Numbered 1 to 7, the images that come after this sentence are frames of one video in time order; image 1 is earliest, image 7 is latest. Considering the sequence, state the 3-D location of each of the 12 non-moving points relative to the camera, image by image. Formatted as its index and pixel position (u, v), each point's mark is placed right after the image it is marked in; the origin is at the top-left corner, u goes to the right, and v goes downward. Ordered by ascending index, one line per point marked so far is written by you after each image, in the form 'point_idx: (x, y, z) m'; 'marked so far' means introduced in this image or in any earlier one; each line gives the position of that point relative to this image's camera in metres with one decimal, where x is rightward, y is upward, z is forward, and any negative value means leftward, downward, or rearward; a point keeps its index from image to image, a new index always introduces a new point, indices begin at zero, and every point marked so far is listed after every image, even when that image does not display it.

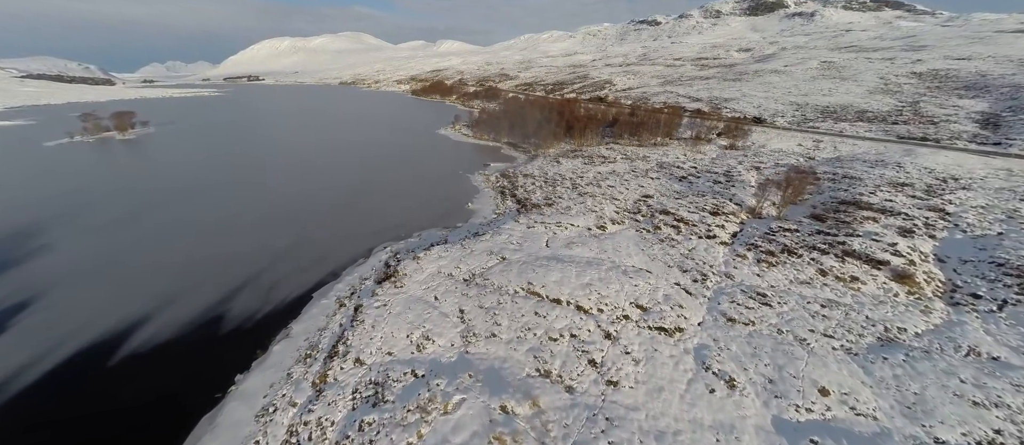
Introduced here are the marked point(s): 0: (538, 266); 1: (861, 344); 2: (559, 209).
0: (+0.9, -1.6, +13.6) m
1: (+9.7, -3.4, +10.5) m
2: (+2.3, +0.7, +19.5) m
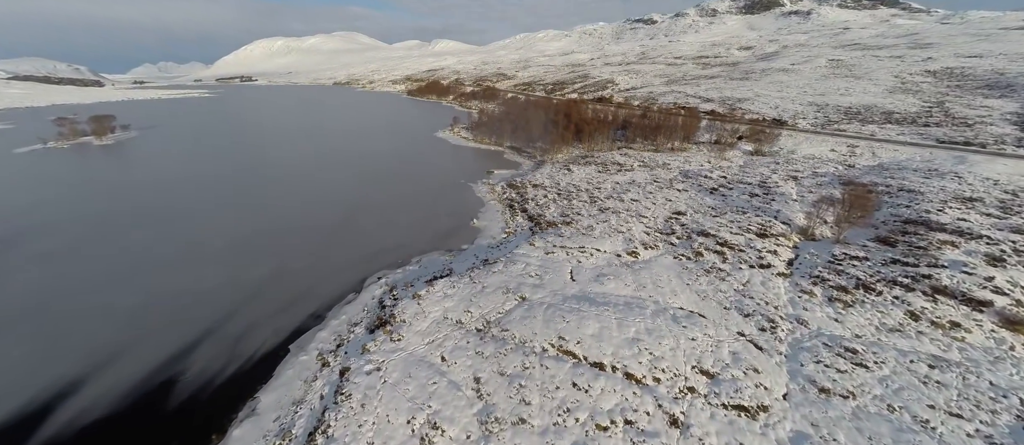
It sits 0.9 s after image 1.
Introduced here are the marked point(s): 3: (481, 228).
0: (+1.6, -2.6, +11.0) m
1: (+10.4, -4.4, +8.0) m
2: (+3.0, -0.3, +17.0) m
3: (-1.7, -0.3, +19.6) m
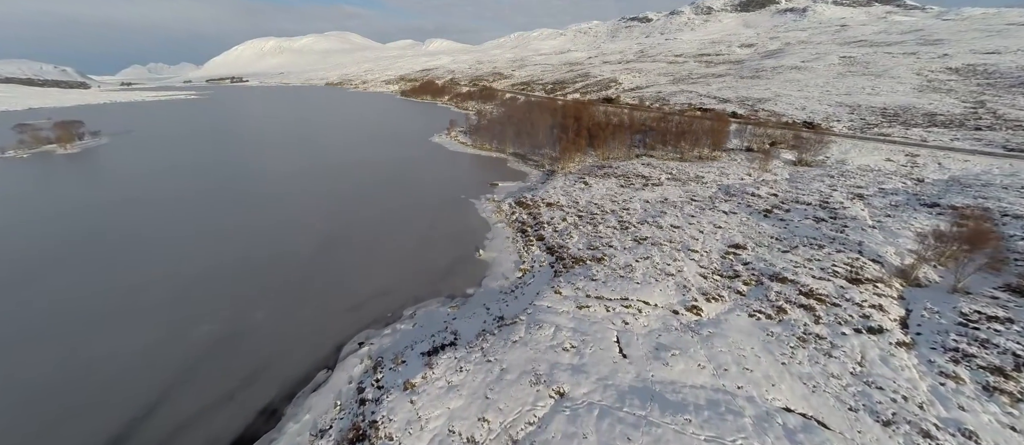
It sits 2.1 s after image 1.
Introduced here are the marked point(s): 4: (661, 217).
0: (+2.4, -4.0, +7.5) m
1: (+11.2, -5.7, +4.6) m
2: (+3.6, -1.7, +13.5) m
3: (-1.0, -1.7, +16.1) m
4: (+6.8, +0.2, +17.2) m
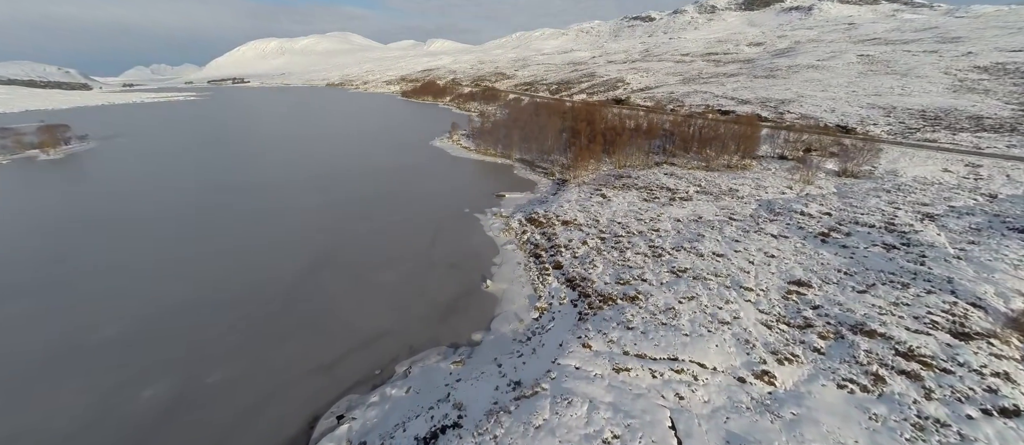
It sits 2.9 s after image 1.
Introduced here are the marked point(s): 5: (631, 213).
0: (+2.8, -5.0, +5.1) m
1: (+11.7, -6.7, +2.1) m
2: (+4.1, -2.7, +11.0) m
3: (-0.5, -2.7, +13.6) m
4: (+7.3, -0.8, +14.7) m
5: (+5.7, +0.5, +18.1) m
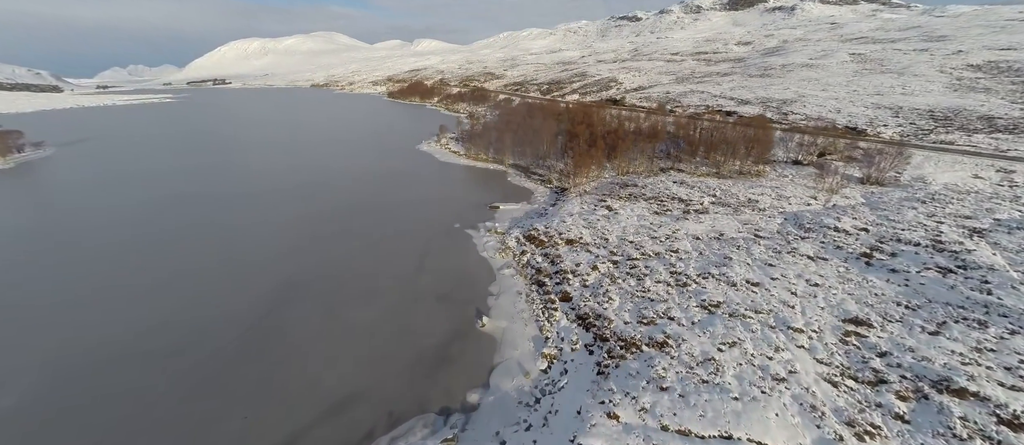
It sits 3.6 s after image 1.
0: (+3.1, -5.8, +3.0) m
1: (+12.0, -7.4, +0.3) m
2: (+4.2, -3.5, +9.0) m
3: (-0.5, -3.6, +11.5) m
4: (+7.3, -1.5, +12.8) m
5: (+5.6, -0.3, +16.1) m
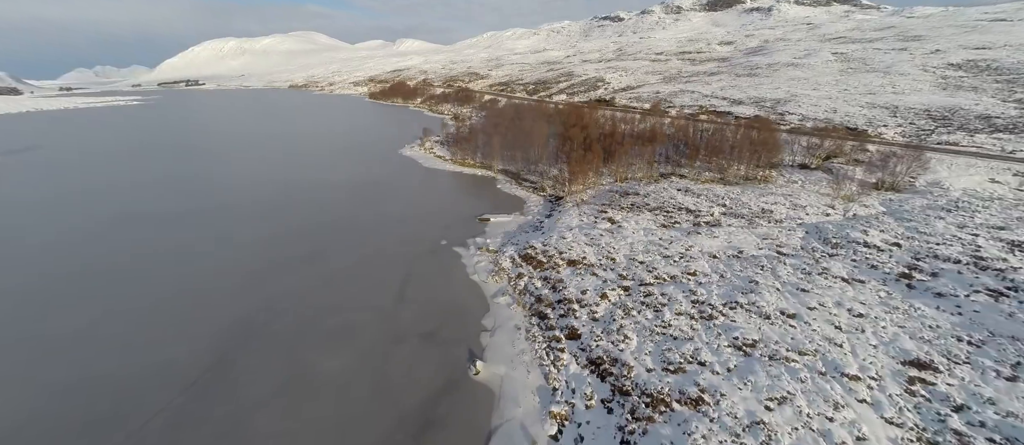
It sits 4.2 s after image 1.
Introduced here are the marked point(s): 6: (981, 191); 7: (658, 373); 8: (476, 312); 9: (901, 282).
0: (+3.5, -6.5, +1.3) m
1: (+12.5, -7.9, -1.1) m
2: (+4.3, -4.1, +7.3) m
3: (-0.5, -4.3, +9.7) m
4: (+7.2, -2.1, +11.2) m
5: (+5.4, -0.9, +14.5) m
6: (+20.8, +1.5, +16.8) m
7: (+3.5, -3.5, +9.0) m
8: (-1.2, -2.9, +13.0) m
9: (+11.7, -1.8, +11.4) m
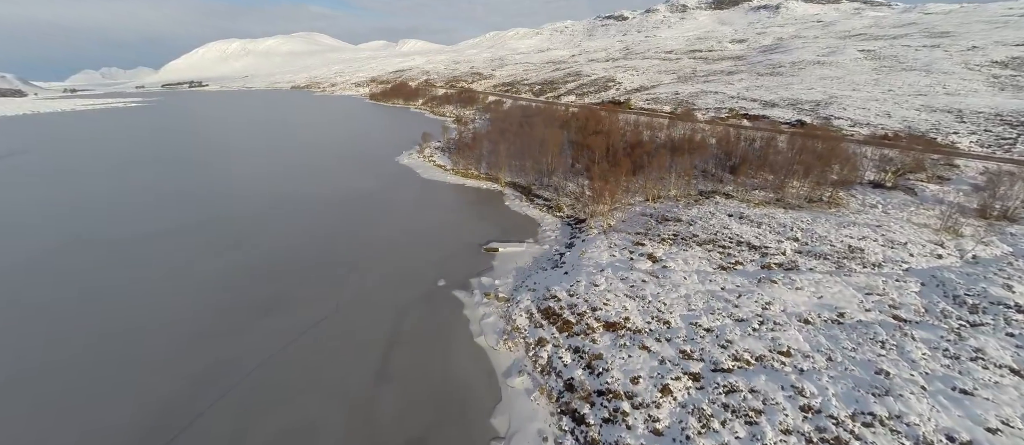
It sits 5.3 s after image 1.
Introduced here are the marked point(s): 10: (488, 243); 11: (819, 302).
0: (+3.9, -7.9, -2.1) m
1: (+12.9, -9.3, -4.6) m
2: (+4.8, -5.5, +3.8) m
3: (0.0, -5.7, +6.2) m
4: (+7.7, -3.5, +7.7) m
5: (+5.9, -2.3, +11.0) m
6: (+21.3, +0.1, +13.1) m
7: (+3.9, -4.9, +5.5) m
8: (-0.7, -4.3, +9.6) m
9: (+12.2, -3.2, +7.8) m
10: (-1.2, -1.1, +17.7) m
11: (+8.6, -2.2, +10.5) m
